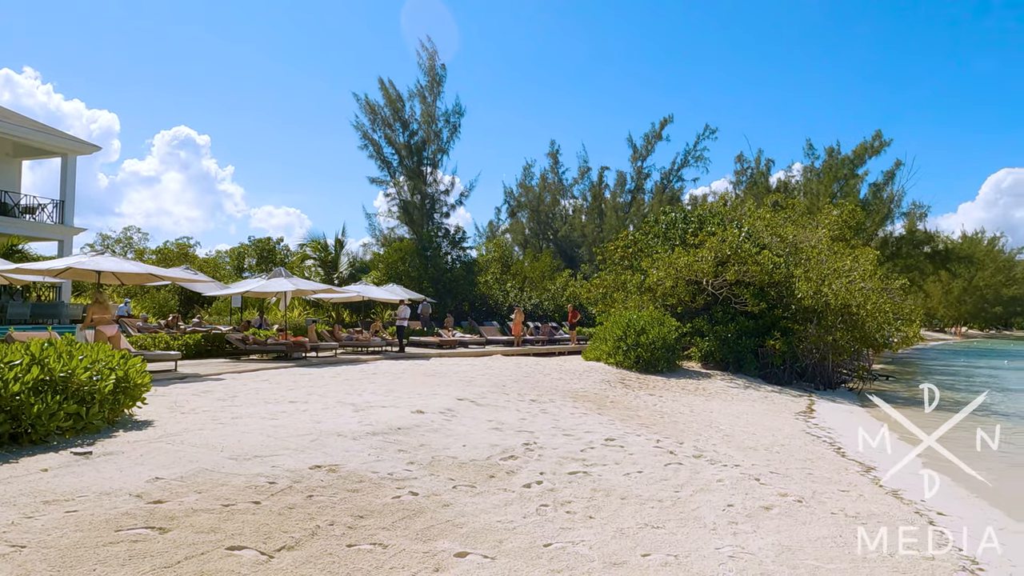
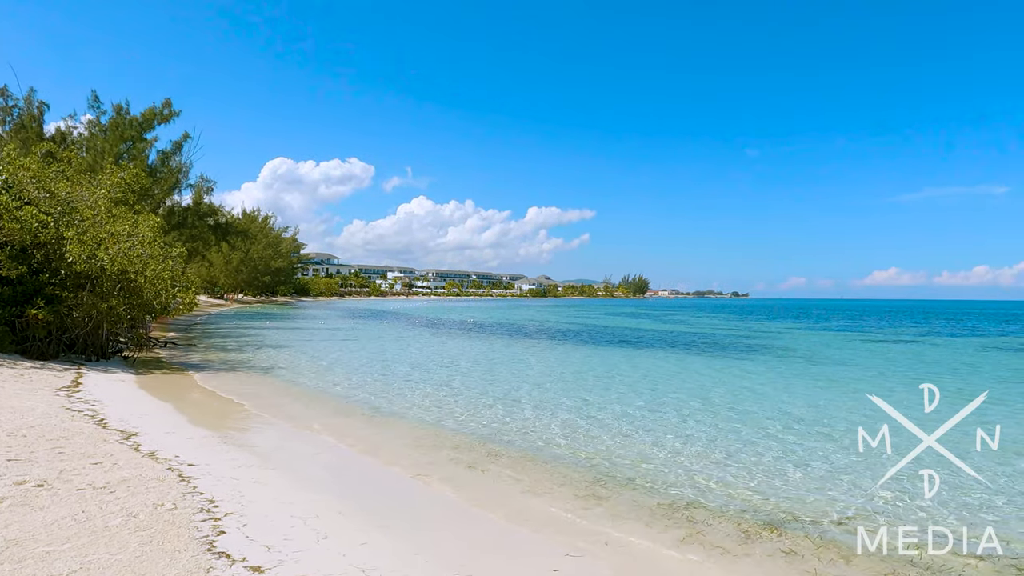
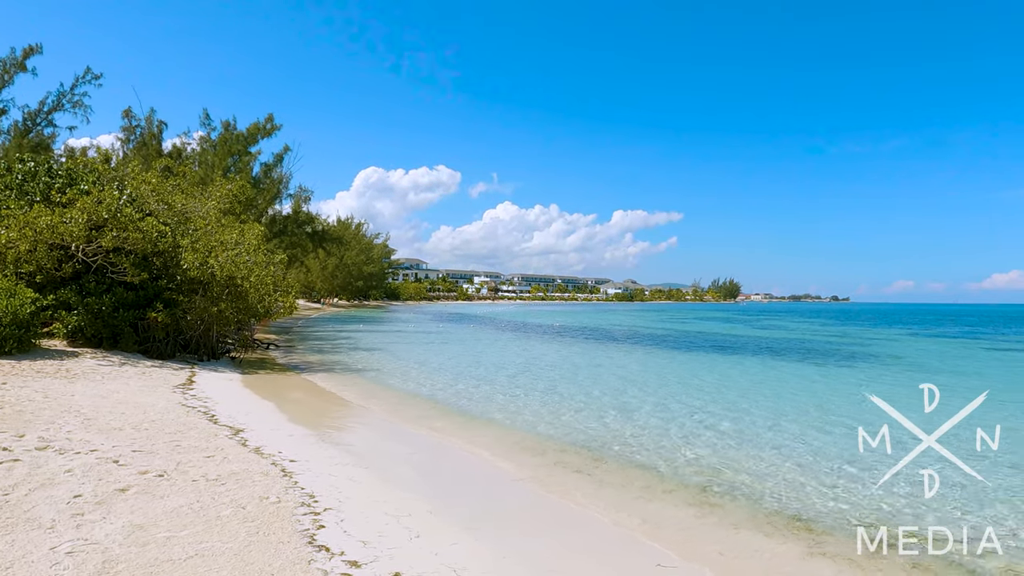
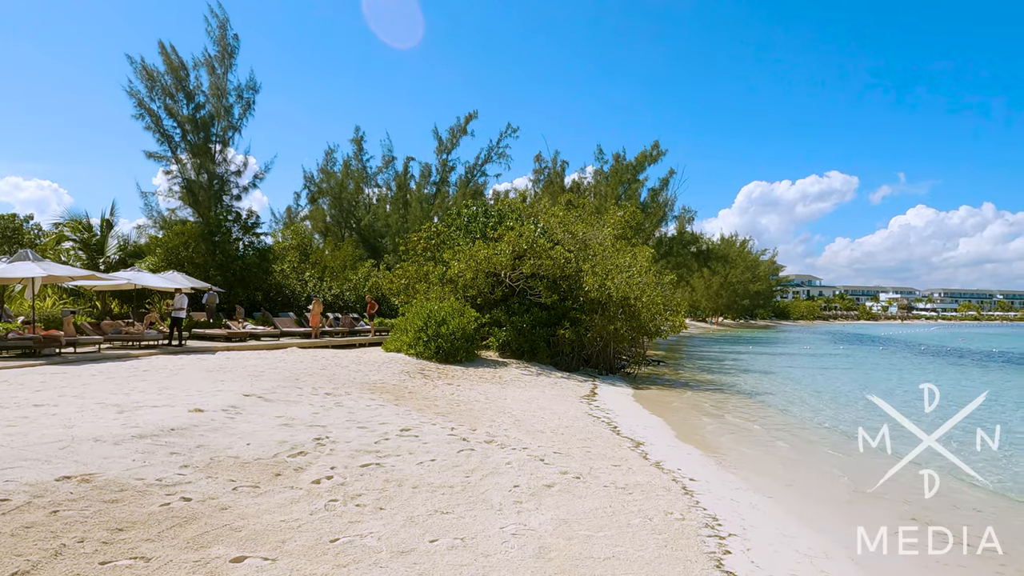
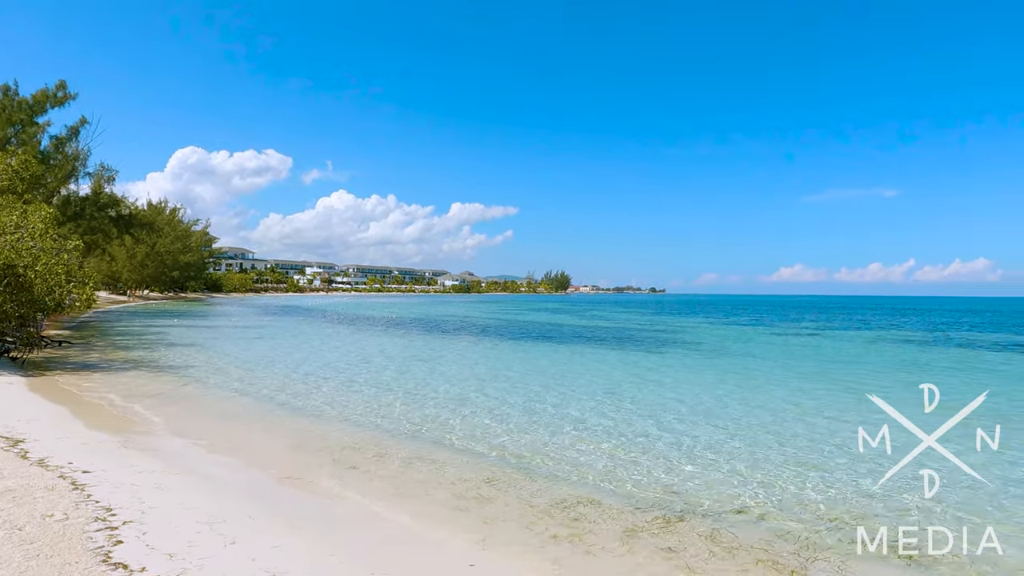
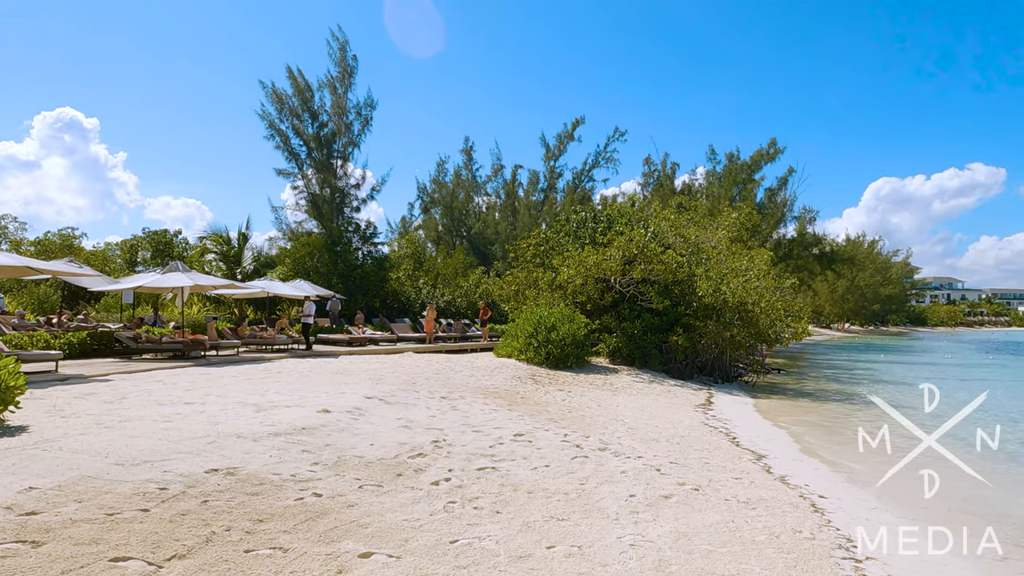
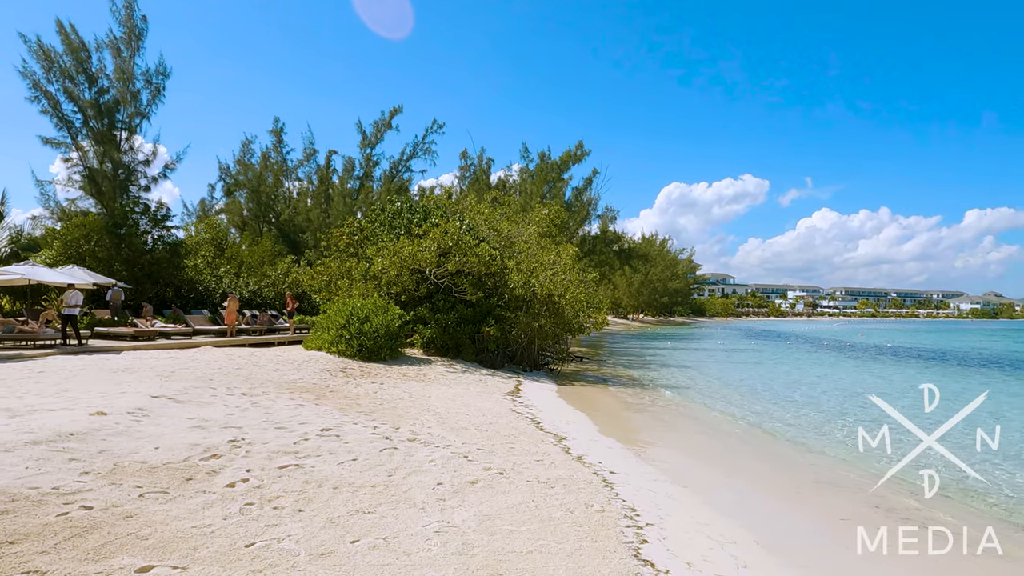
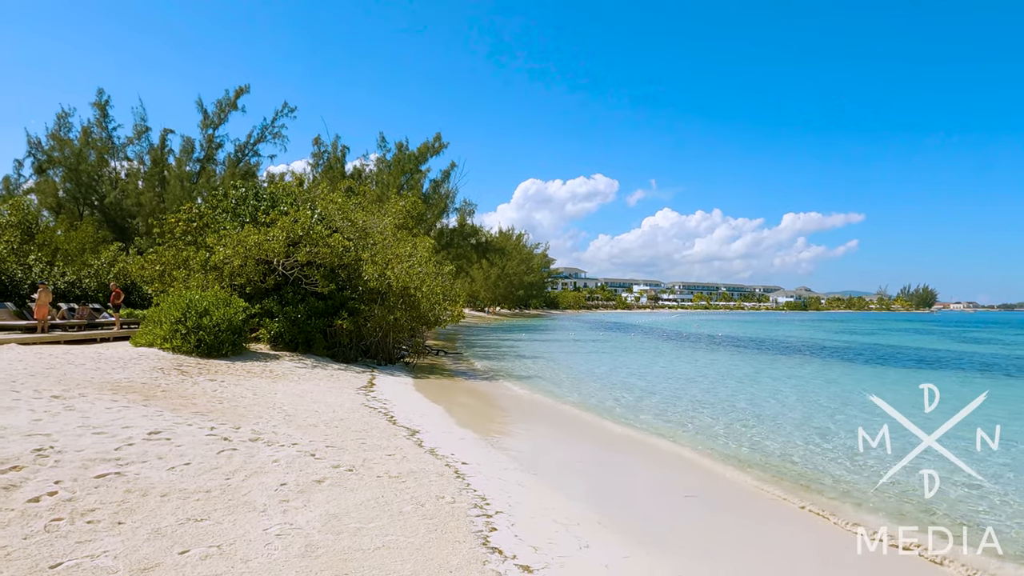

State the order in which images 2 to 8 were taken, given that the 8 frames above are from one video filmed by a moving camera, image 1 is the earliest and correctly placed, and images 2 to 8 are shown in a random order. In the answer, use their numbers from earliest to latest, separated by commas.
6, 4, 7, 8, 3, 2, 5
